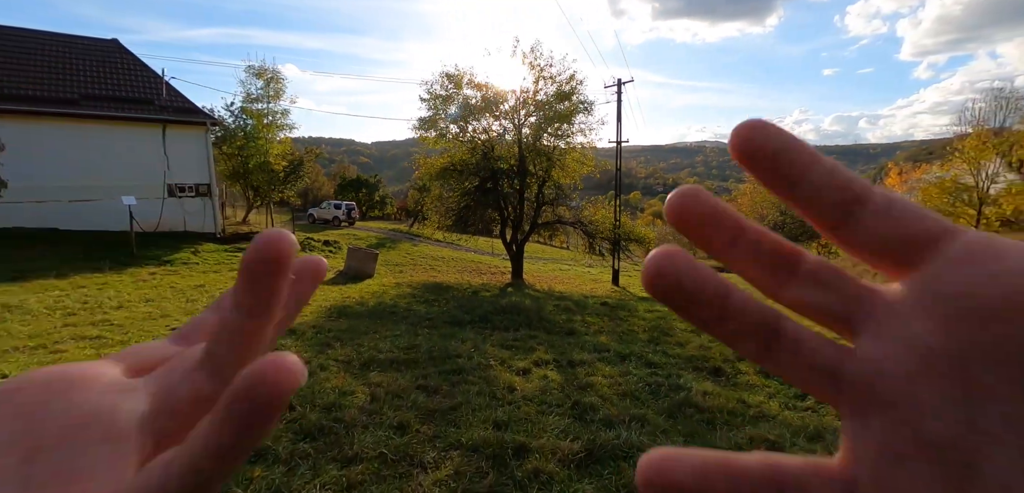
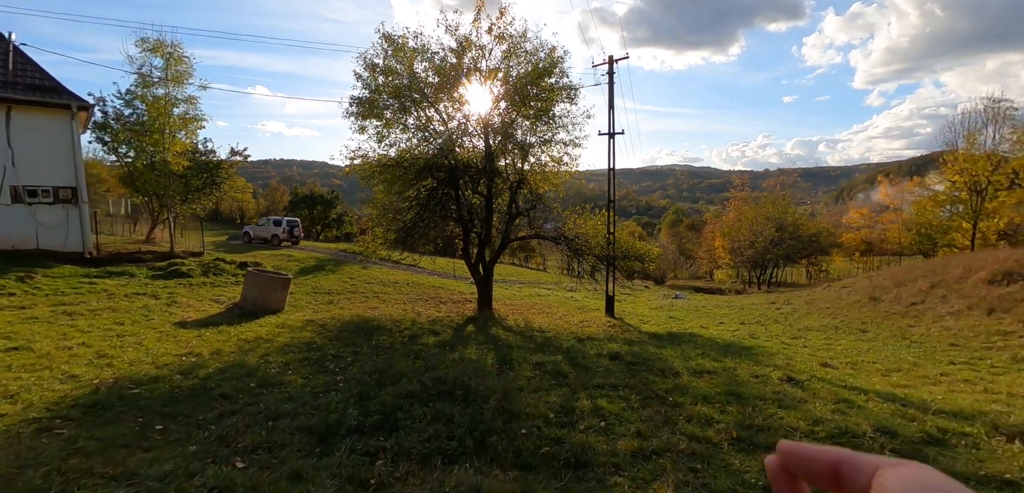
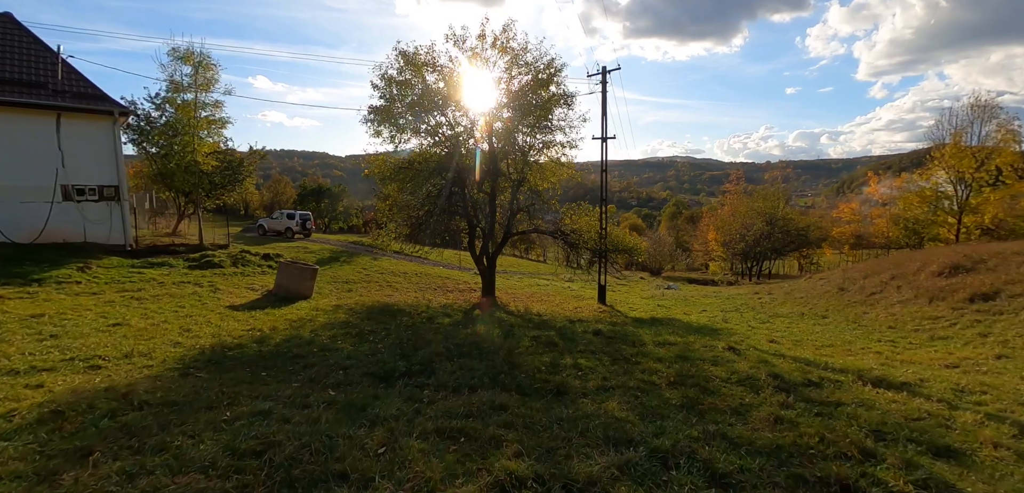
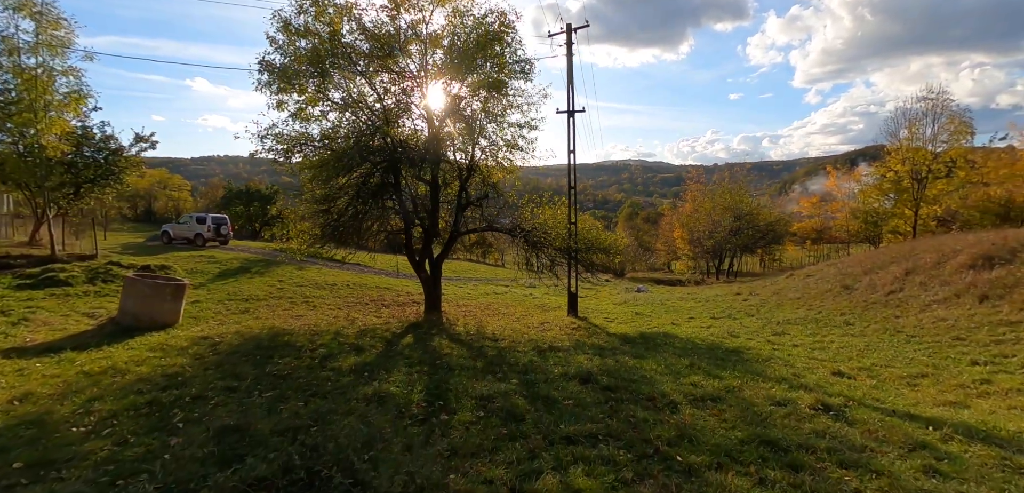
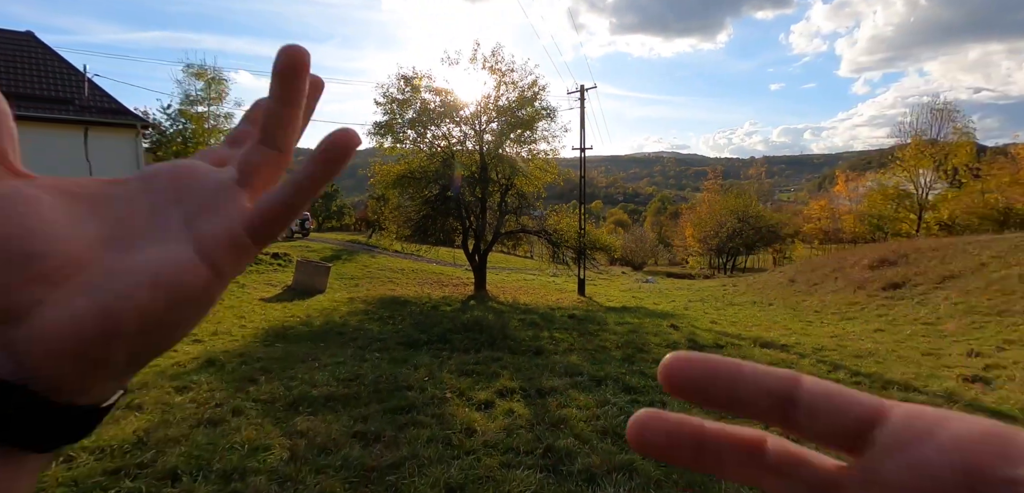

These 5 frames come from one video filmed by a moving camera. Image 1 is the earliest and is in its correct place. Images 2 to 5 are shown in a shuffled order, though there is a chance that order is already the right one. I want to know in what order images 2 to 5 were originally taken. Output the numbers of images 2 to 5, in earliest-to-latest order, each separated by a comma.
5, 3, 2, 4
